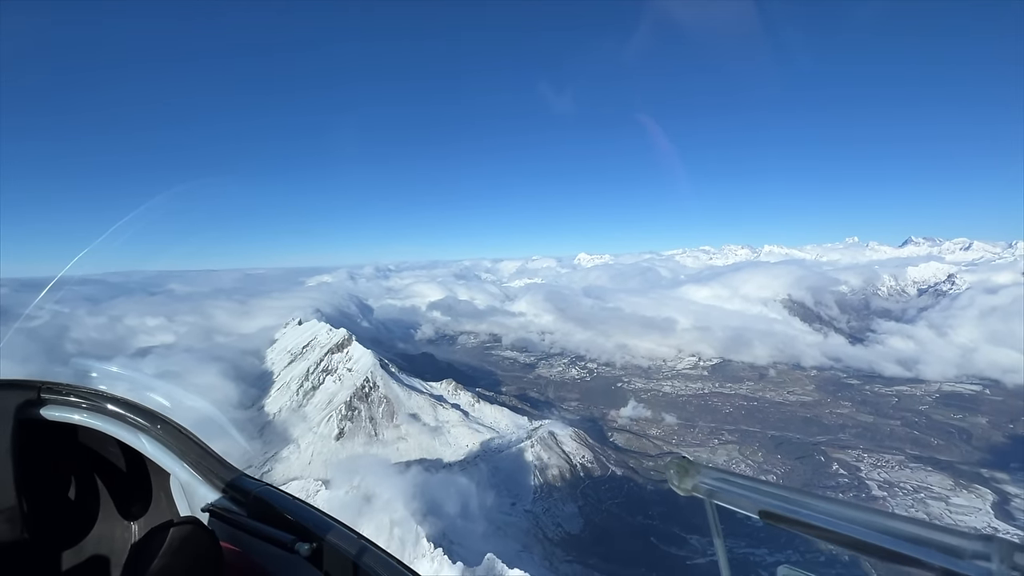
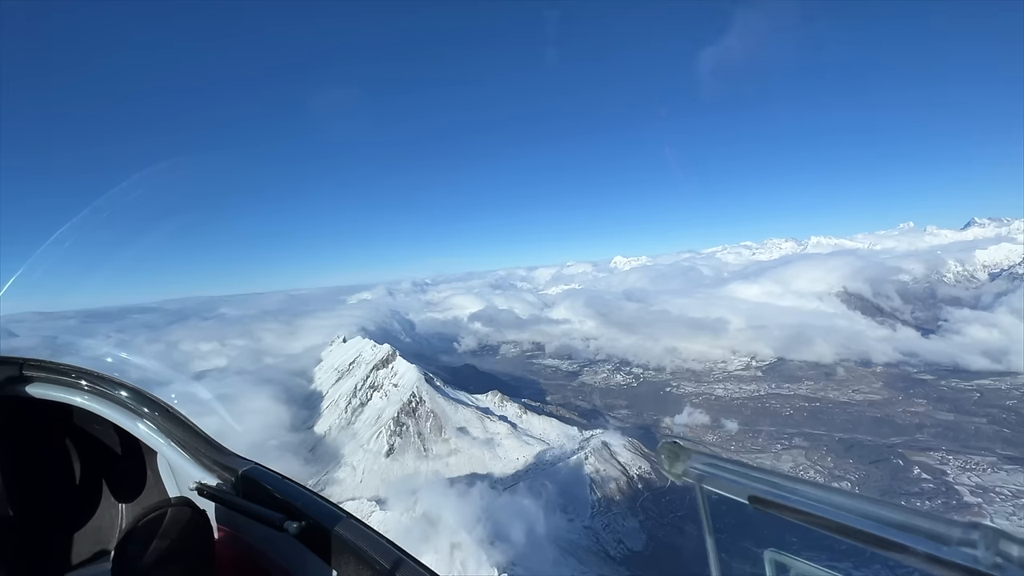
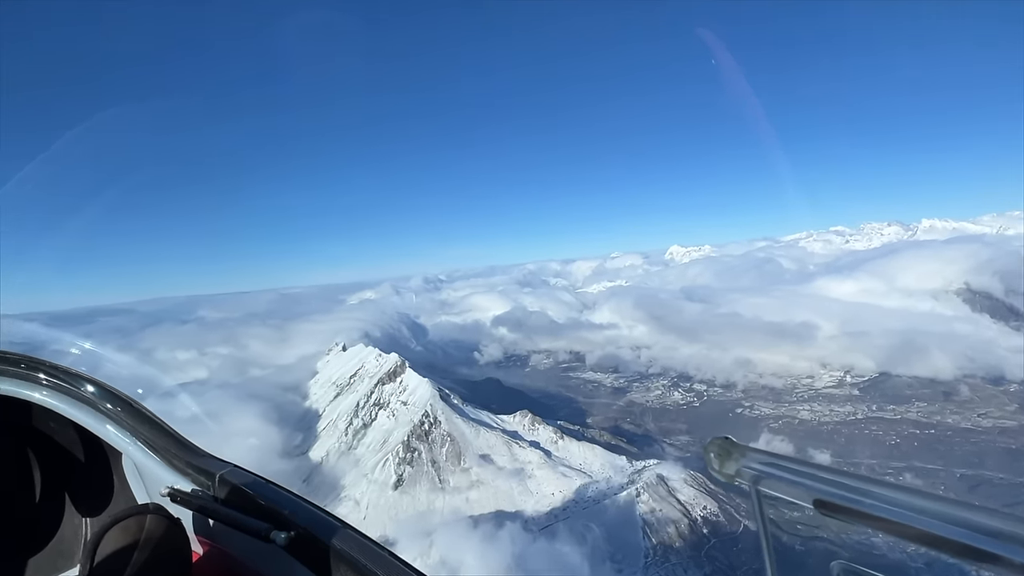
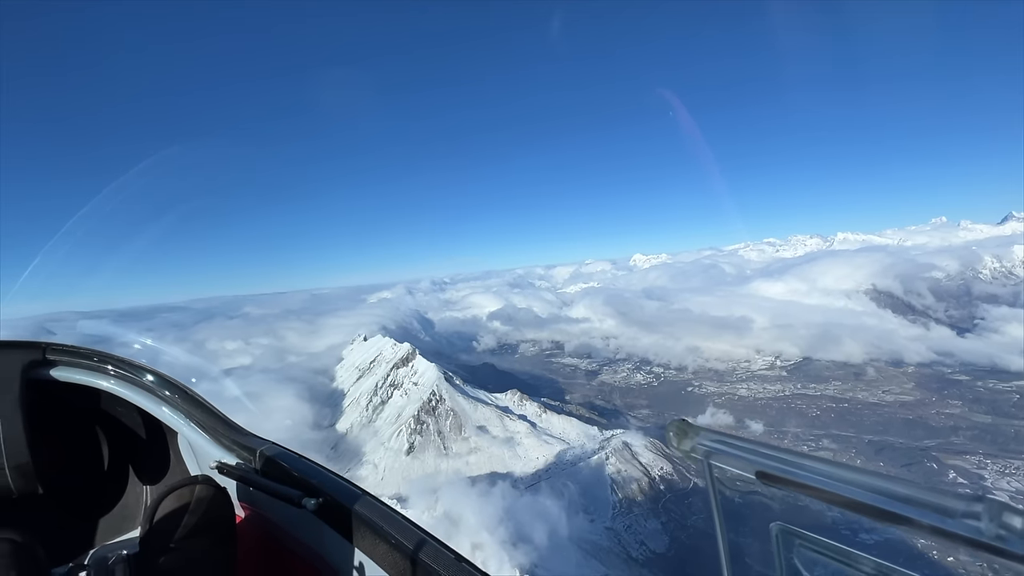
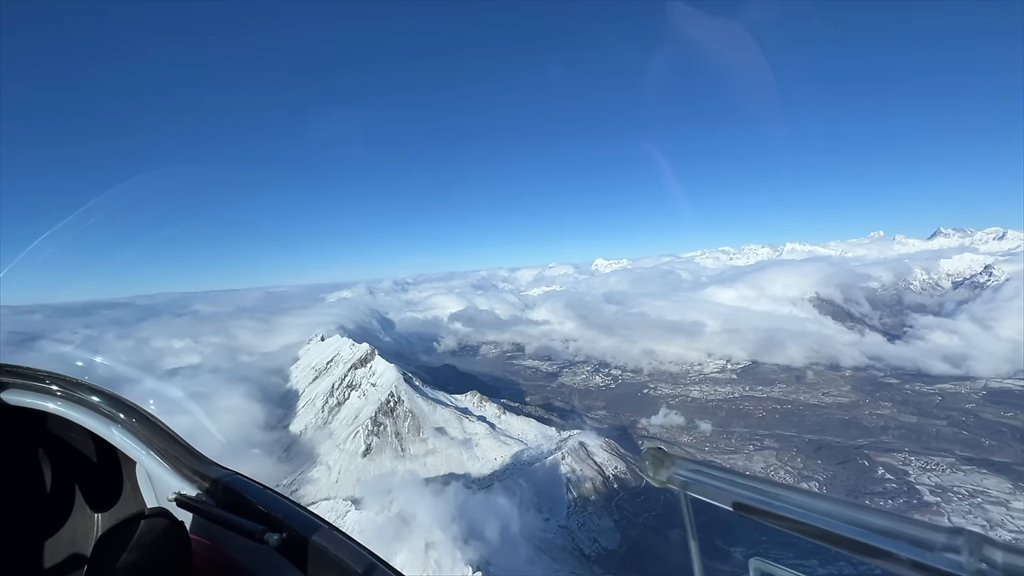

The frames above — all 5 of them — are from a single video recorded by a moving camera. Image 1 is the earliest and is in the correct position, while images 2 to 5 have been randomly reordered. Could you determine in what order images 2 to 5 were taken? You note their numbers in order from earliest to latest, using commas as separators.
5, 2, 4, 3
